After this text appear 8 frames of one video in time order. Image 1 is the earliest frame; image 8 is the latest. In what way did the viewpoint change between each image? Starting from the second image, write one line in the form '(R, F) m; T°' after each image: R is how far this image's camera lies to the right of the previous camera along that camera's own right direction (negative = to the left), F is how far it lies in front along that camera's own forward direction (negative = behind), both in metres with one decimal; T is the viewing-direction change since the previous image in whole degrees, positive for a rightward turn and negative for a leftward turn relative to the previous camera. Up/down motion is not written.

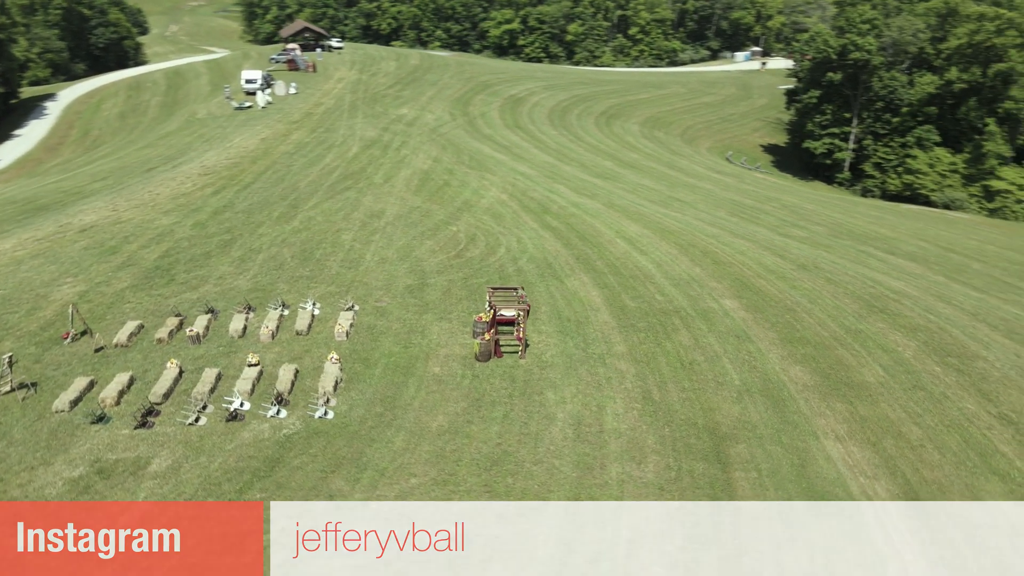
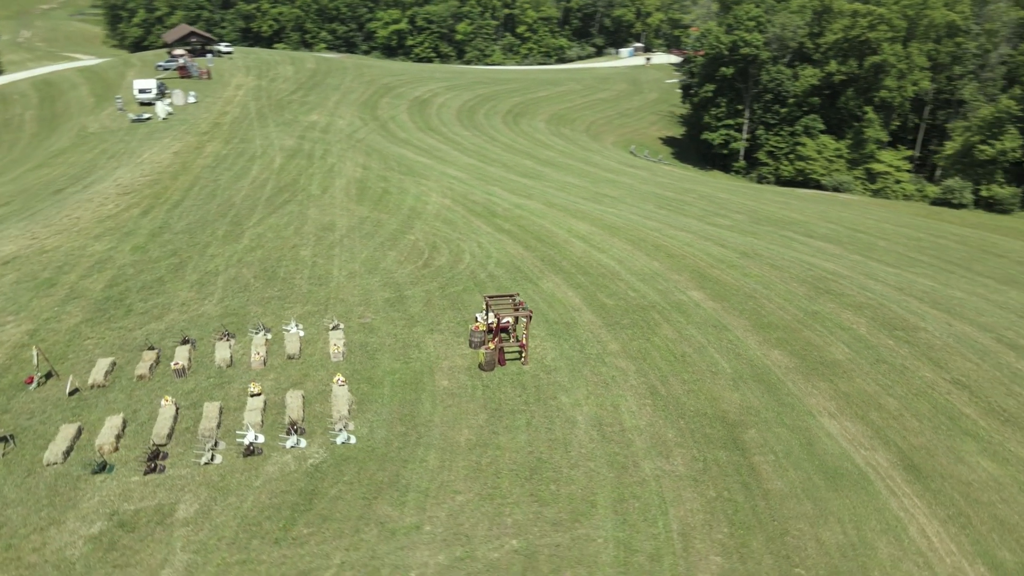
(-2.4, +0.1) m; +8°
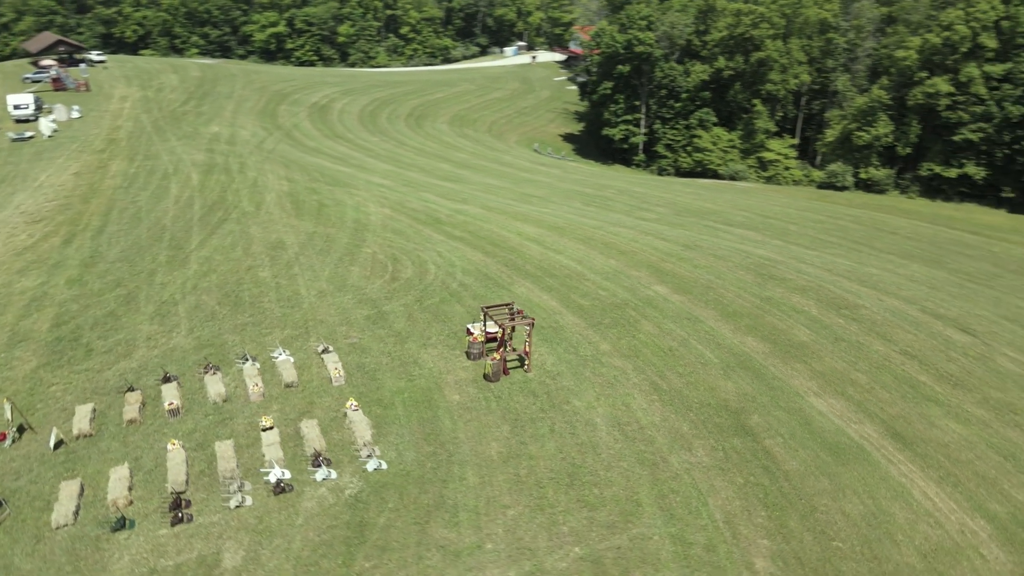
(-2.5, +0.1) m; +9°
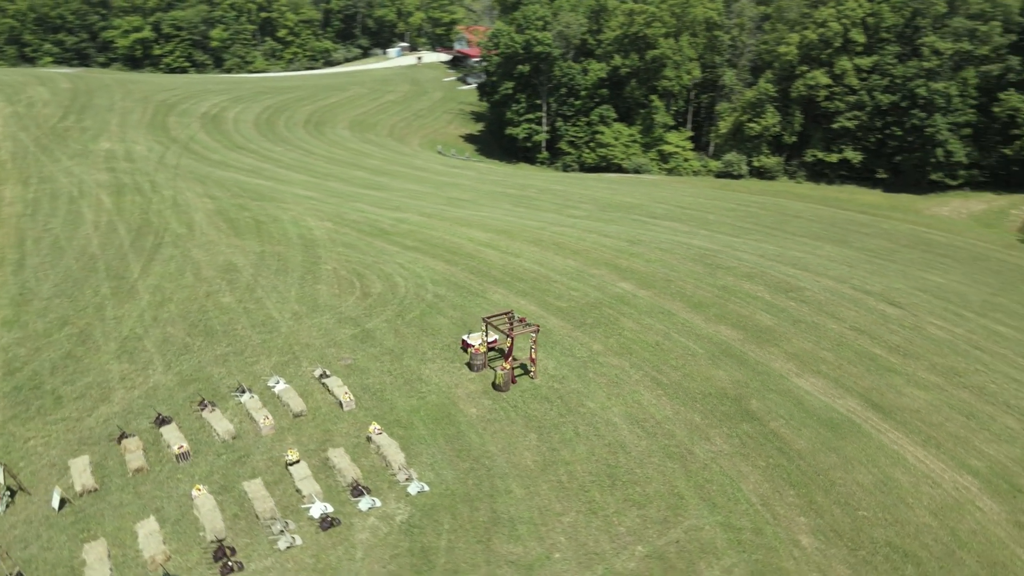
(-2.6, +0.1) m; +9°
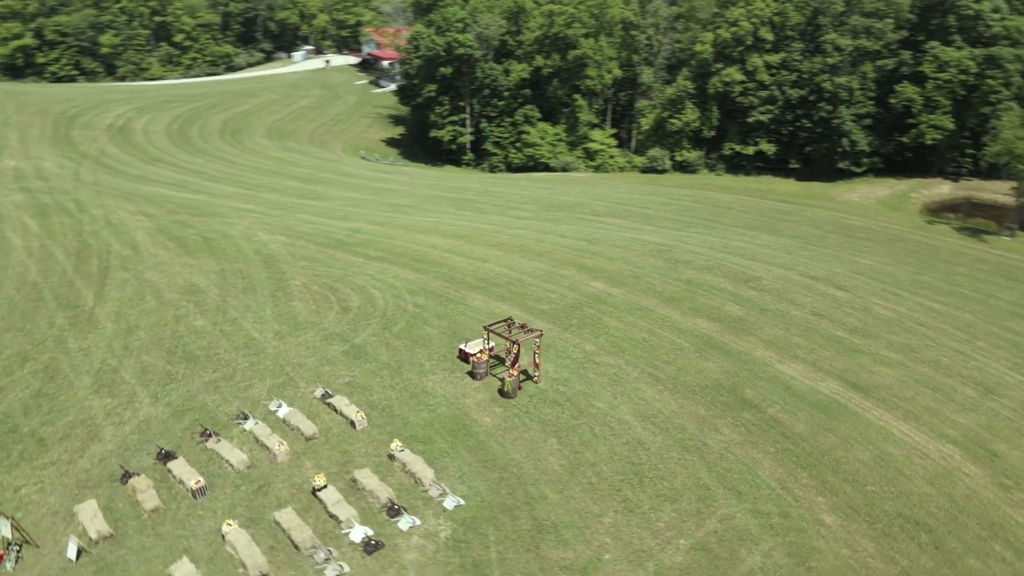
(-2.0, +0.1) m; +7°
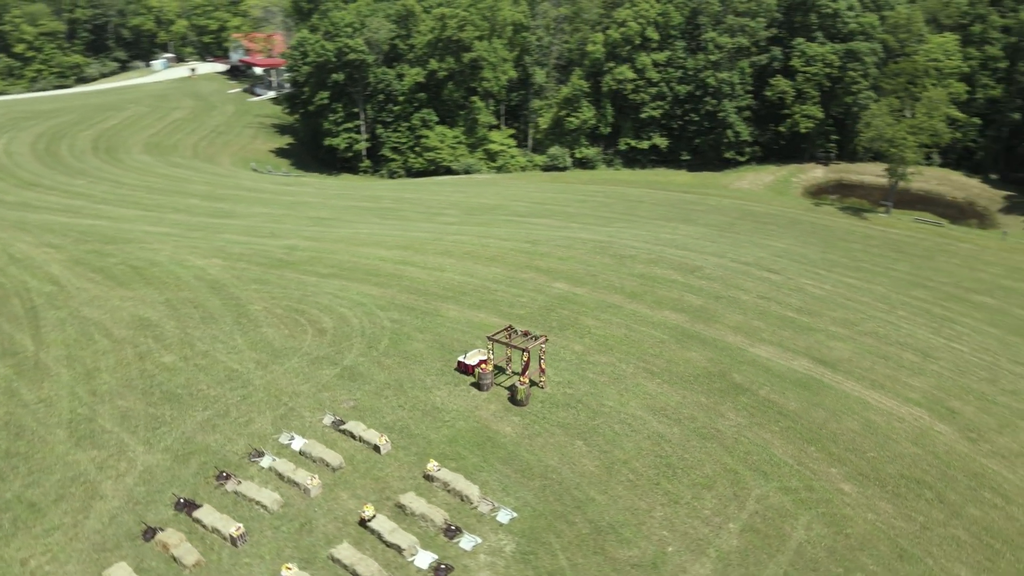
(-2.8, +0.1) m; +9°
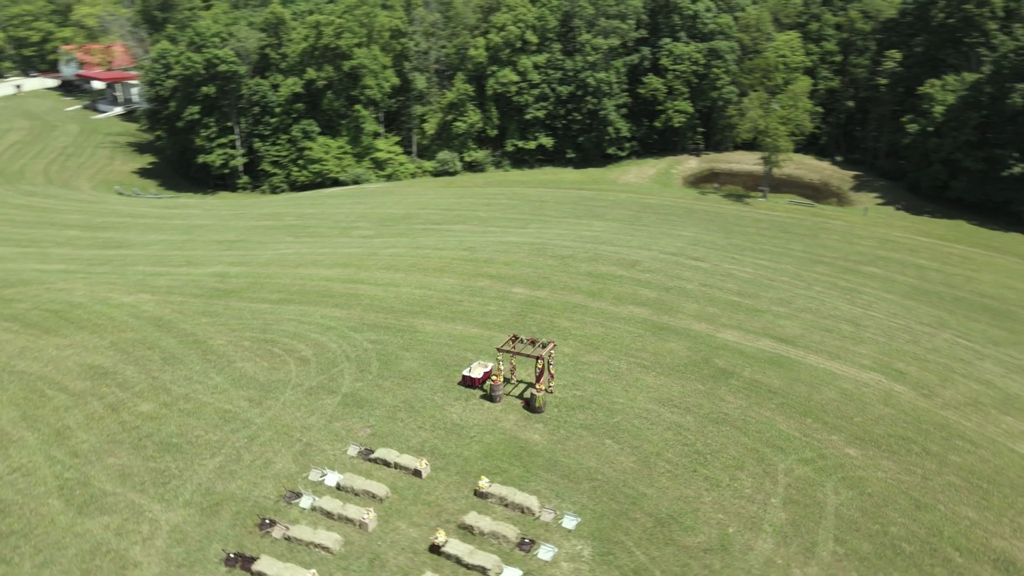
(-3.3, +0.1) m; +11°
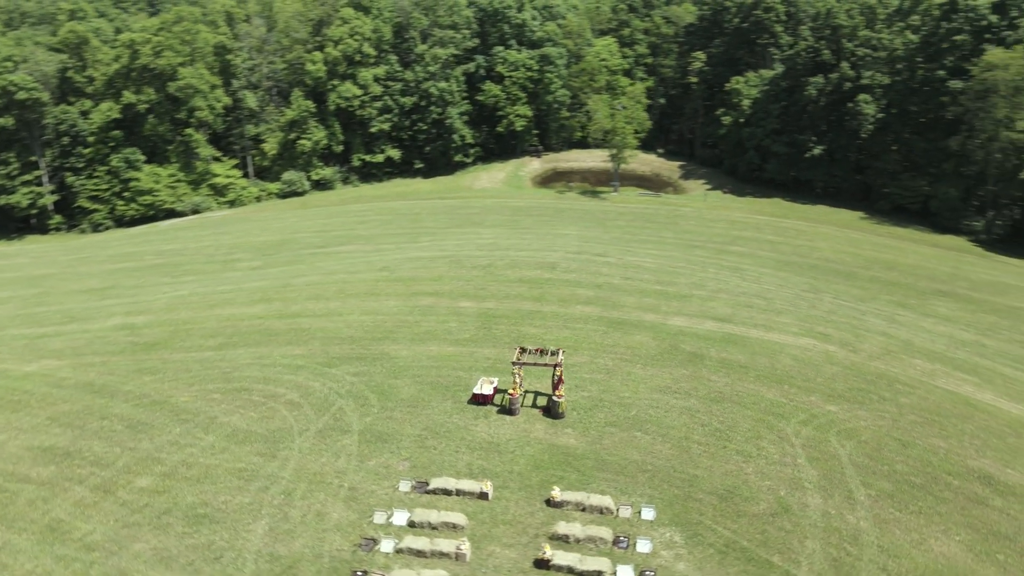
(-4.5, +0.2) m; +15°
